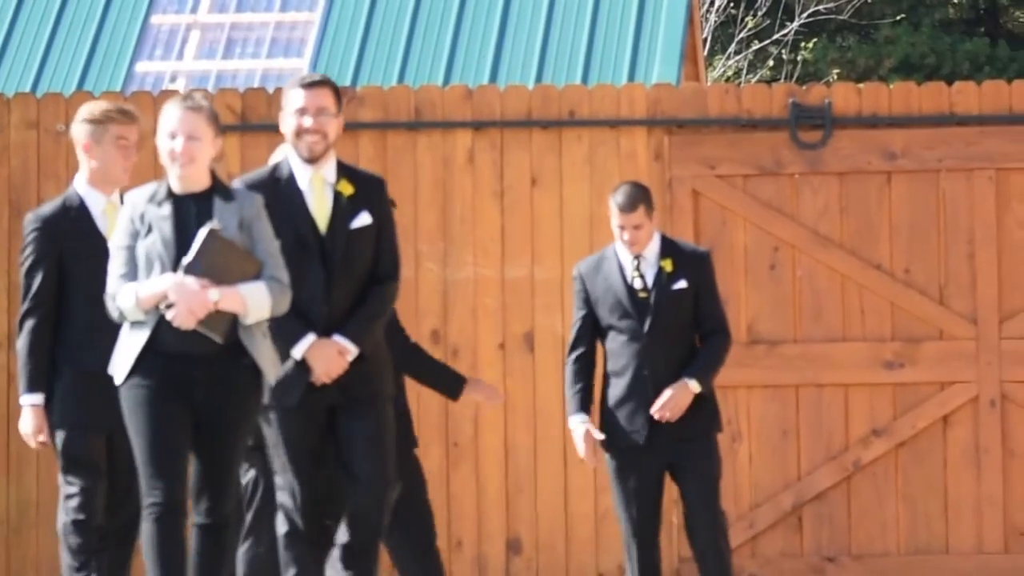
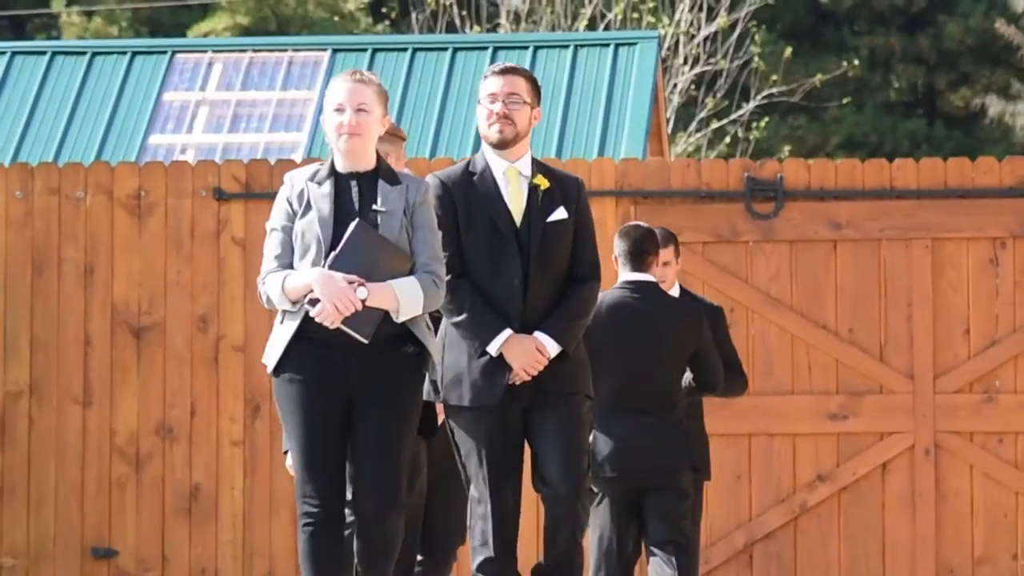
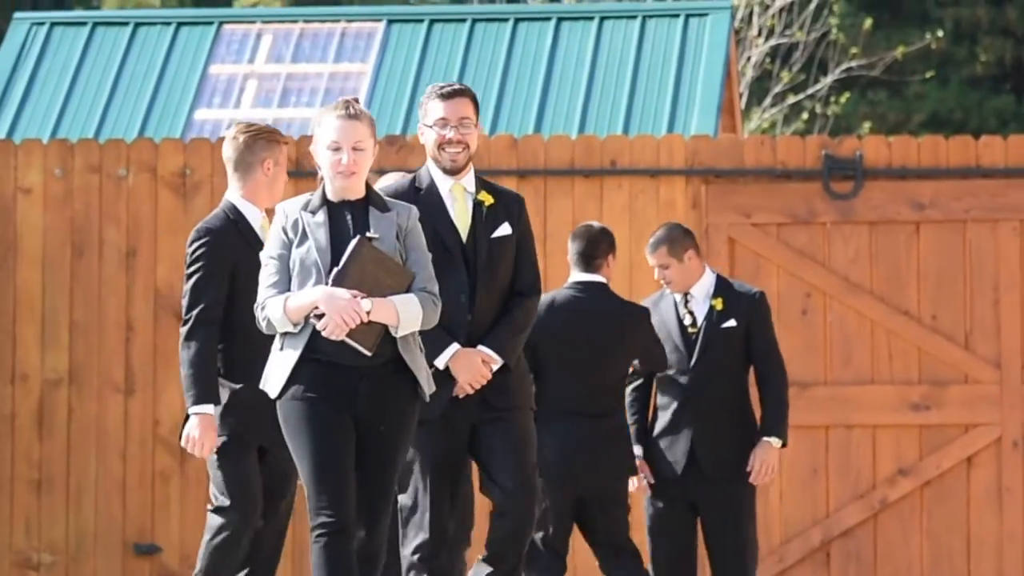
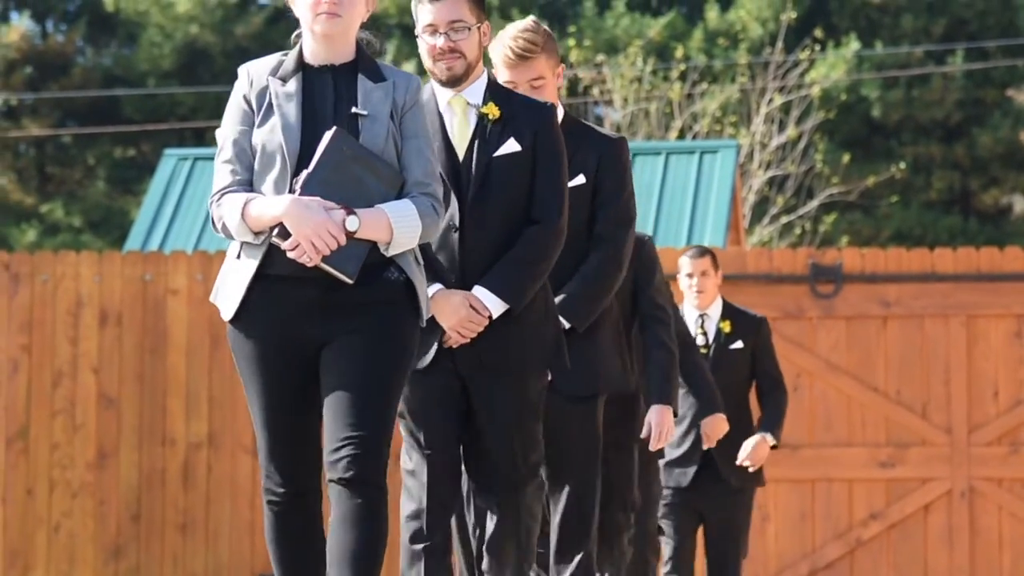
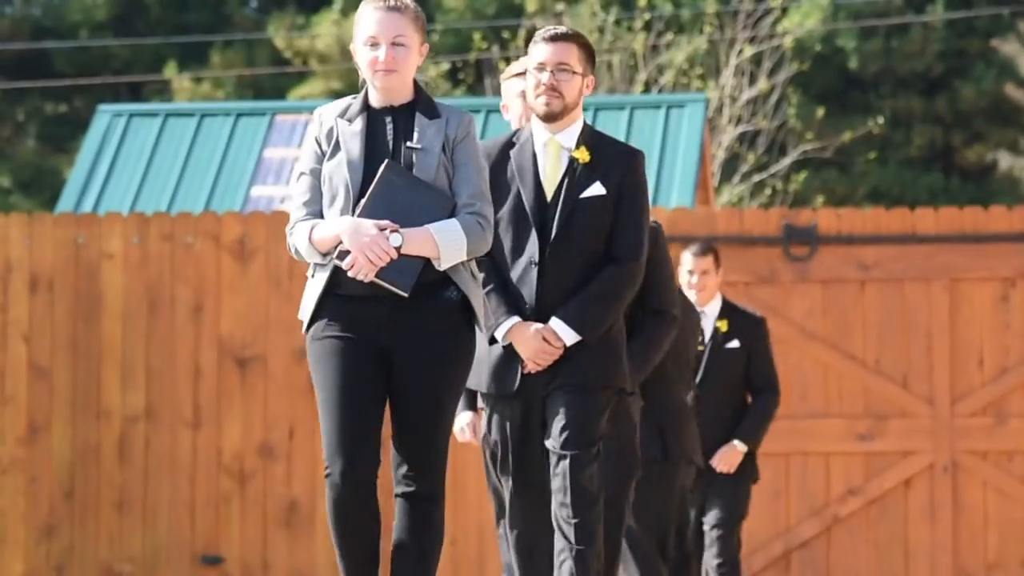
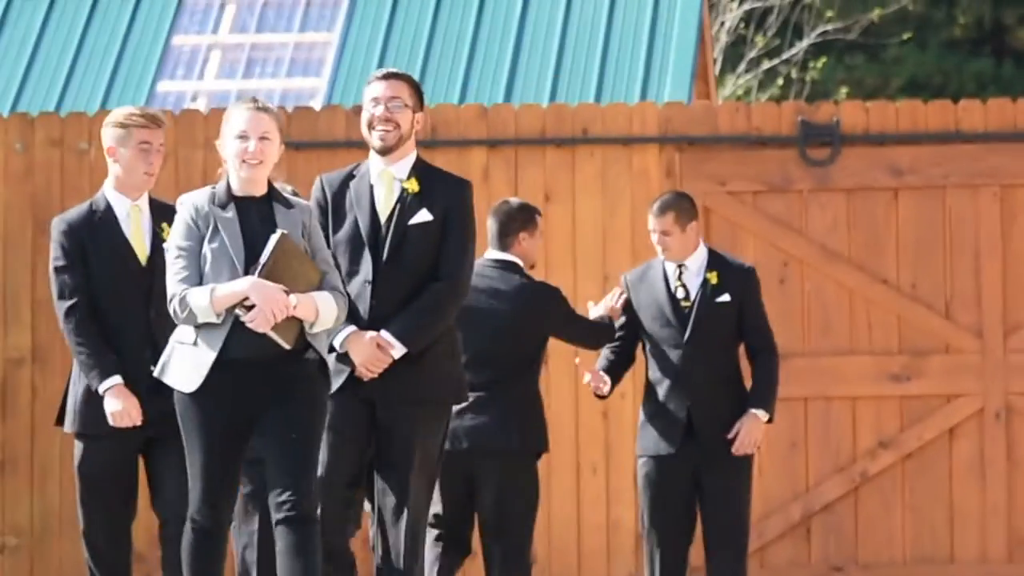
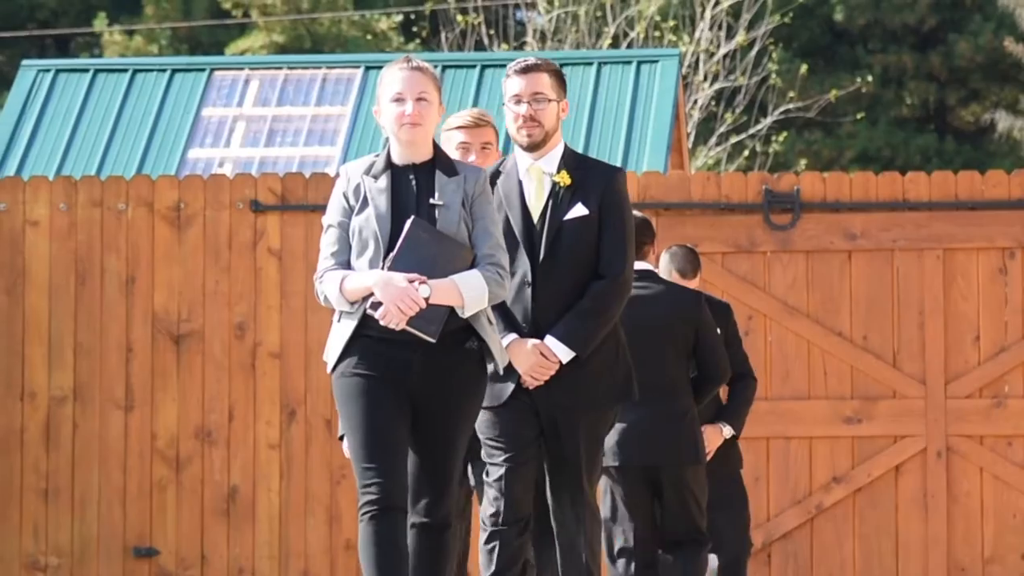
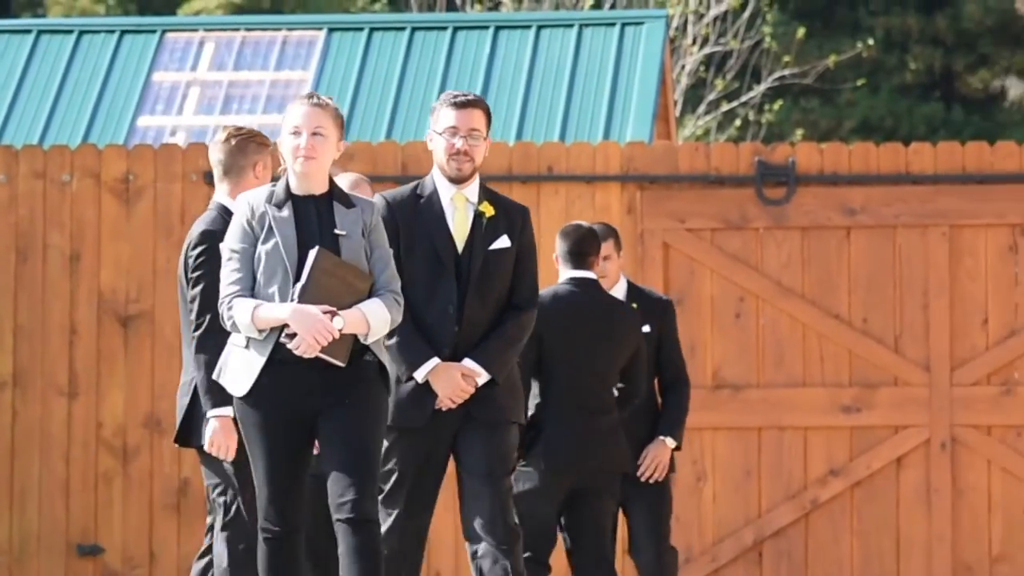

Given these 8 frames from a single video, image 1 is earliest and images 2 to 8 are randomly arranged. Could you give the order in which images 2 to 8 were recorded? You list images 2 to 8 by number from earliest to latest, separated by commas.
6, 3, 8, 2, 7, 5, 4
